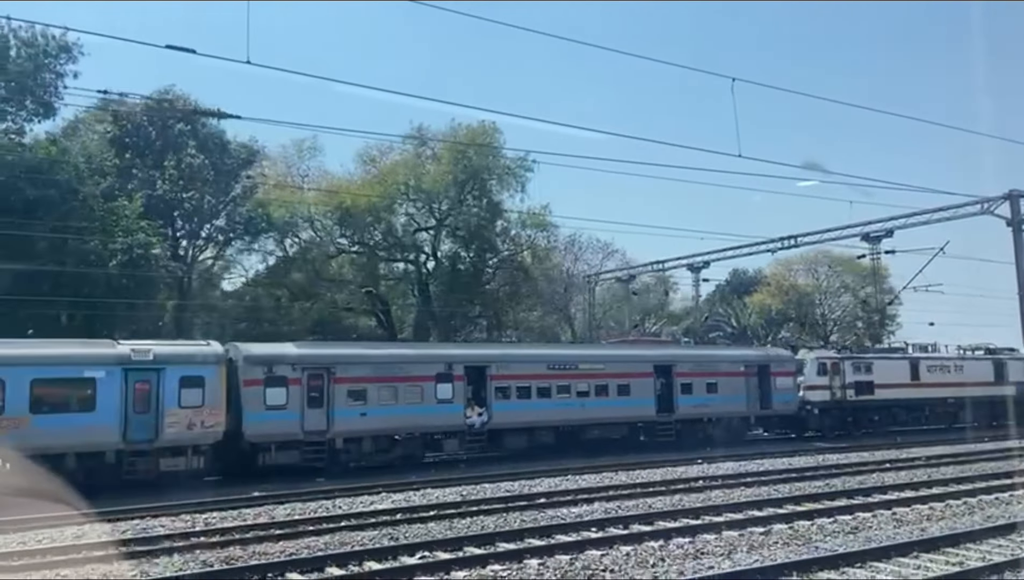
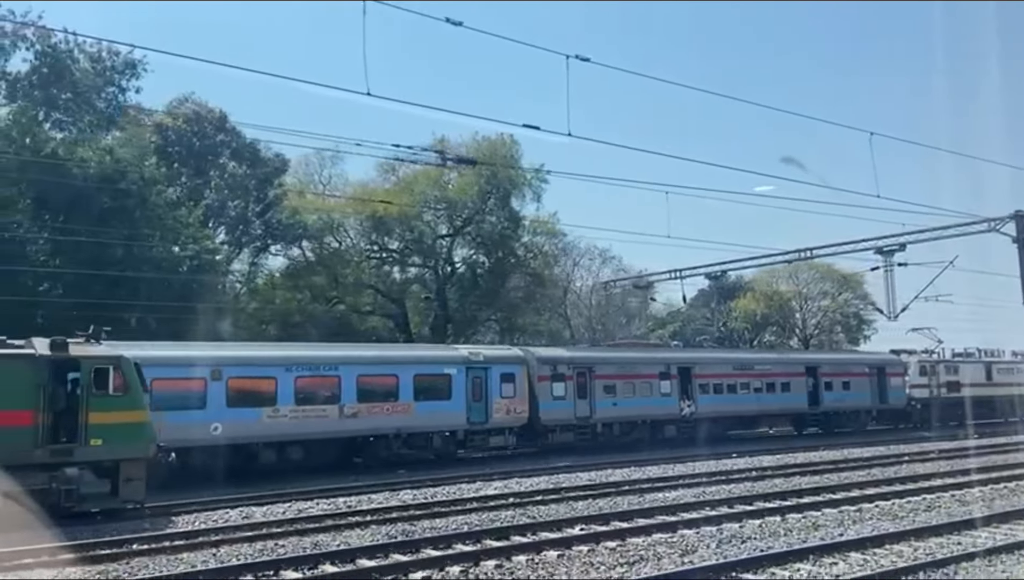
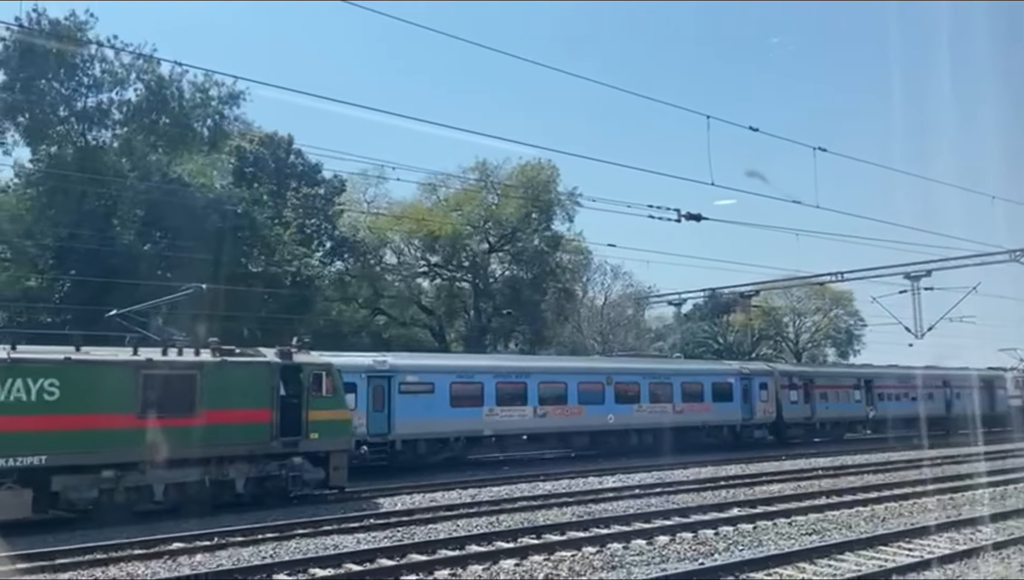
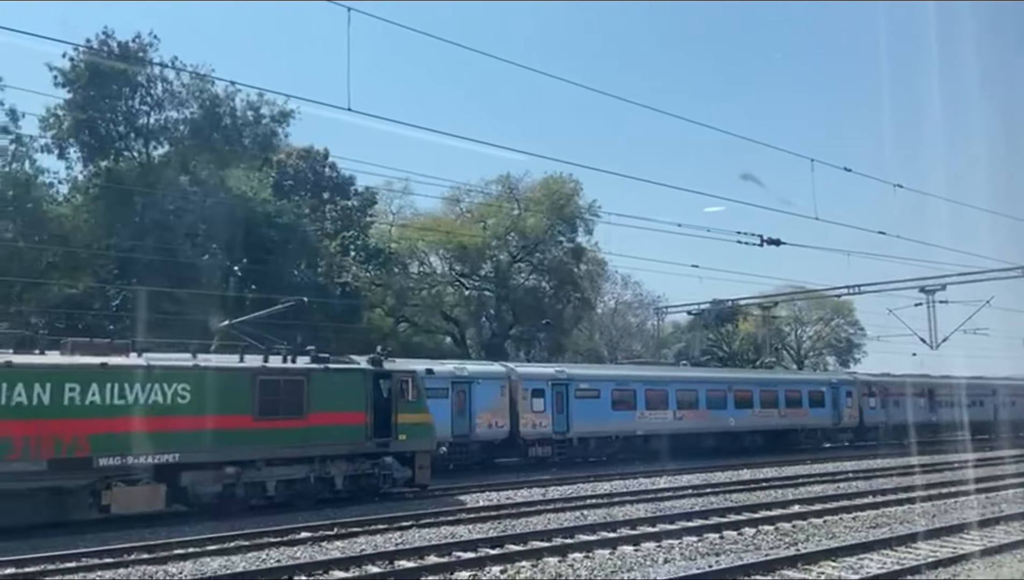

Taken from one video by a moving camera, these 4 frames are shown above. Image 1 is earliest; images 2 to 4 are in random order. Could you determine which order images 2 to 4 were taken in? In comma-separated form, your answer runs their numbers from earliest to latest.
2, 3, 4
